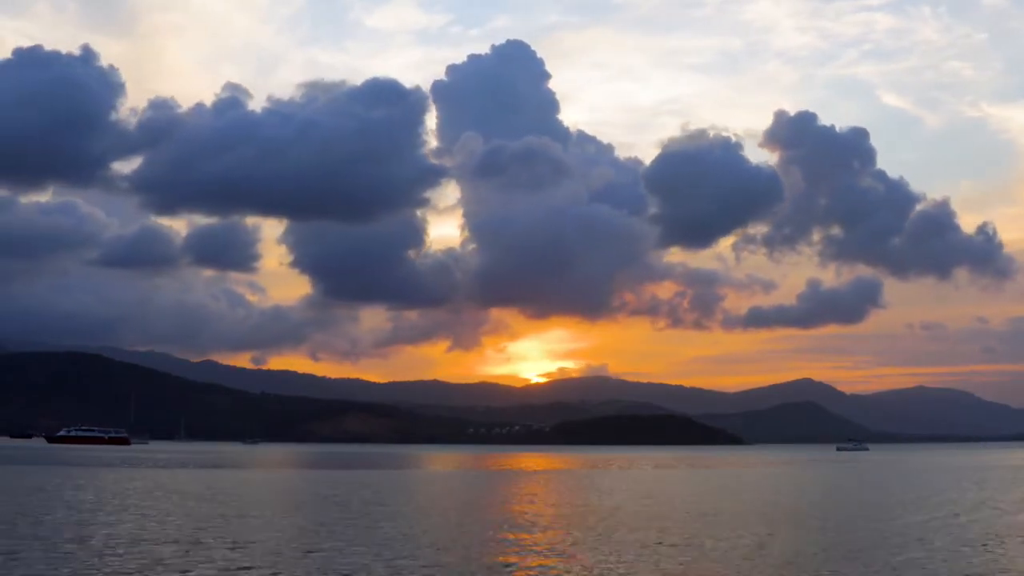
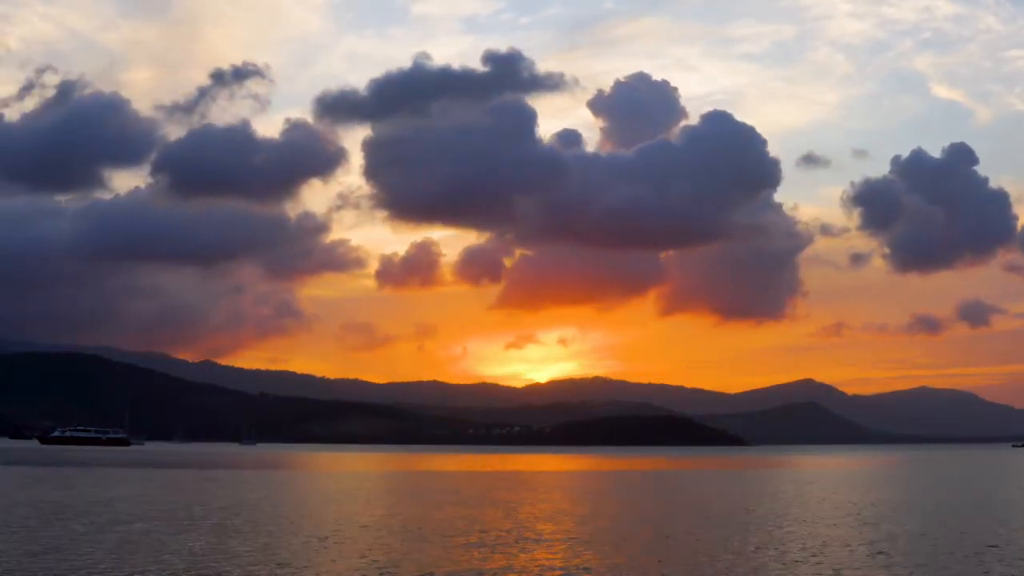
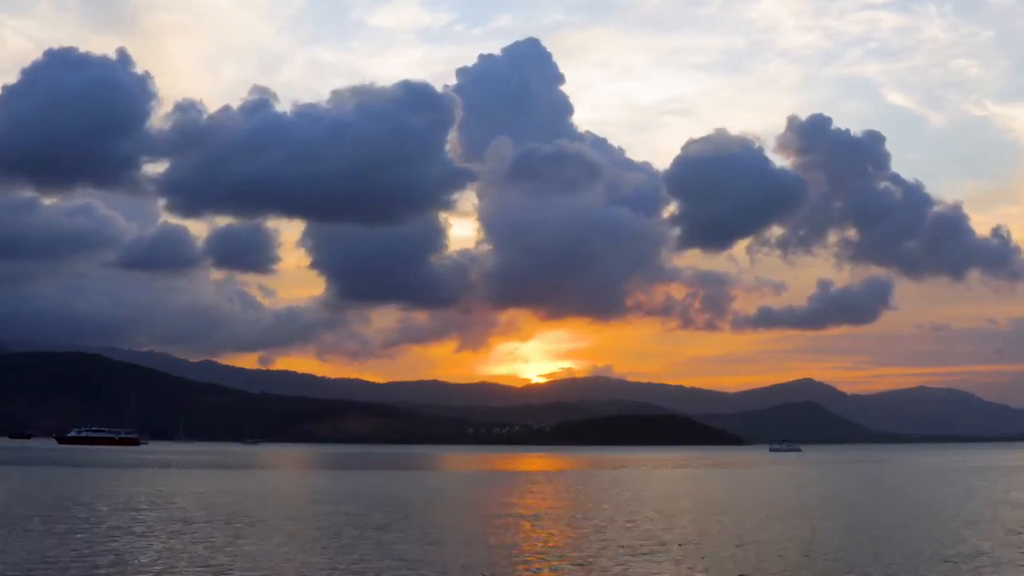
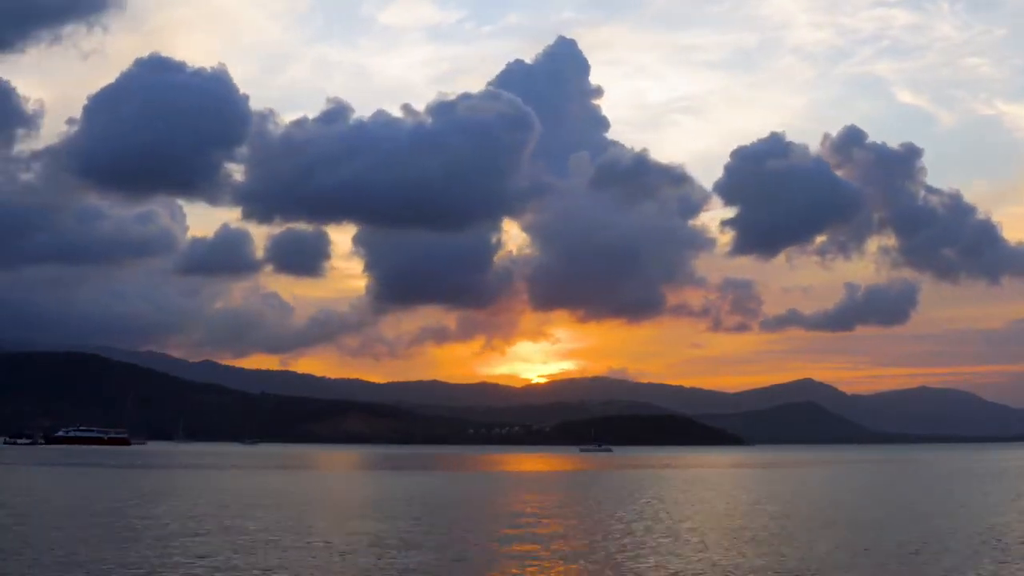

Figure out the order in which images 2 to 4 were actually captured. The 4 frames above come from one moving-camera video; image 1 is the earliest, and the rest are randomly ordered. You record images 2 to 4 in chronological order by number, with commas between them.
3, 4, 2
